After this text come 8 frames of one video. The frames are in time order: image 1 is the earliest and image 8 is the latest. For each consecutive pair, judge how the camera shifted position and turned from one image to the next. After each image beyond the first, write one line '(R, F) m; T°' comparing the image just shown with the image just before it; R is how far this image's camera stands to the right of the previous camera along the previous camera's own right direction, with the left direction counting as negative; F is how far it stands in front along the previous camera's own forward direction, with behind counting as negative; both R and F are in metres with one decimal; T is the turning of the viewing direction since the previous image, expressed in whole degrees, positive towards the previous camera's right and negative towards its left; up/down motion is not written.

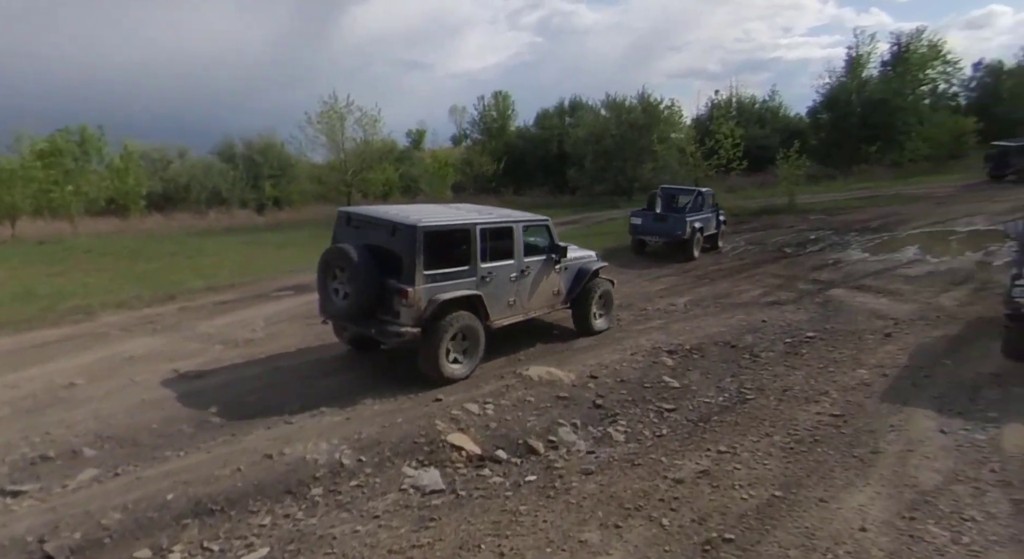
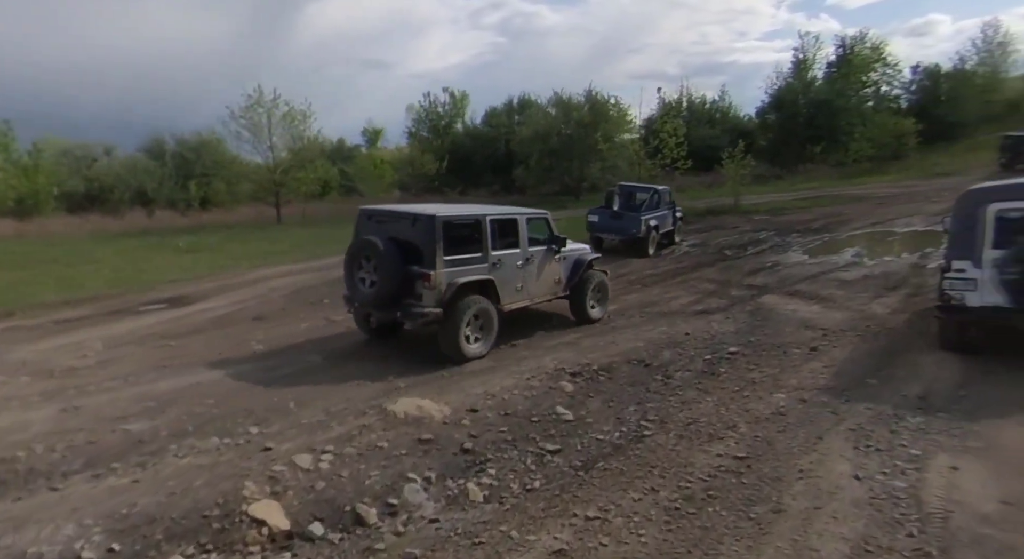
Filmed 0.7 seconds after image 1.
(+1.0, +1.0) m; +4°
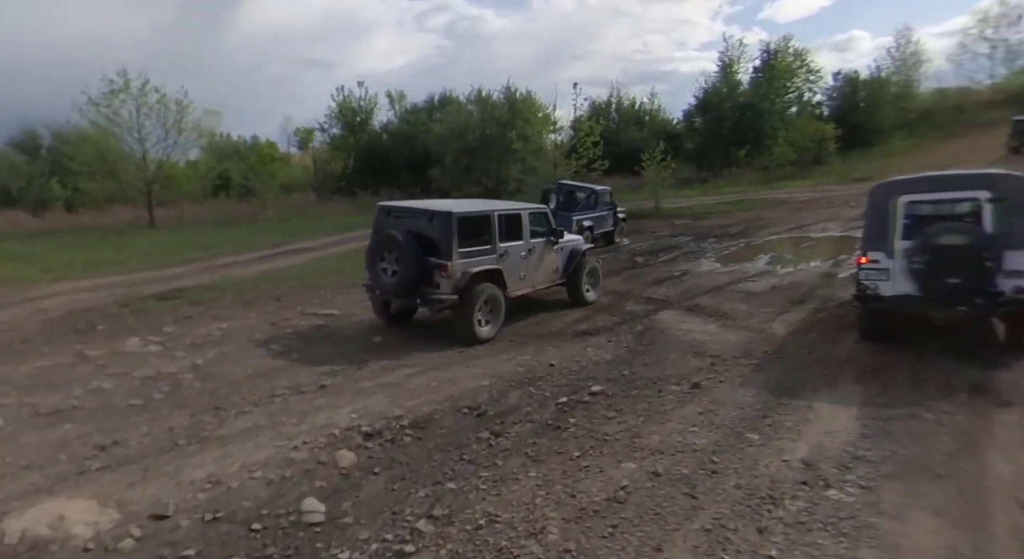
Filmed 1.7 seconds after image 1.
(+1.6, +1.7) m; +5°
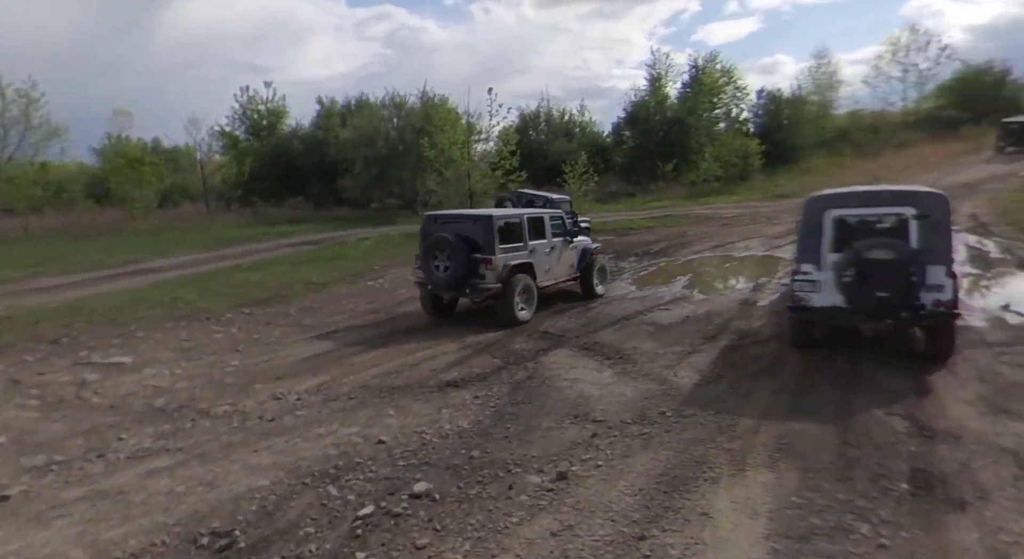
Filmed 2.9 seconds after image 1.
(+1.2, +1.8) m; +6°
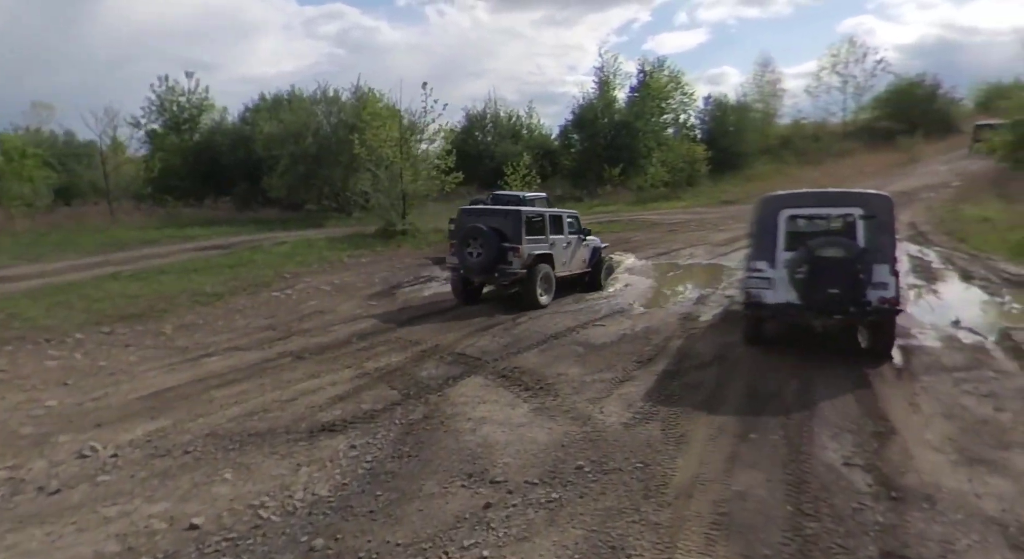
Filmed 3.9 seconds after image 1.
(+0.7, +1.3) m; +5°
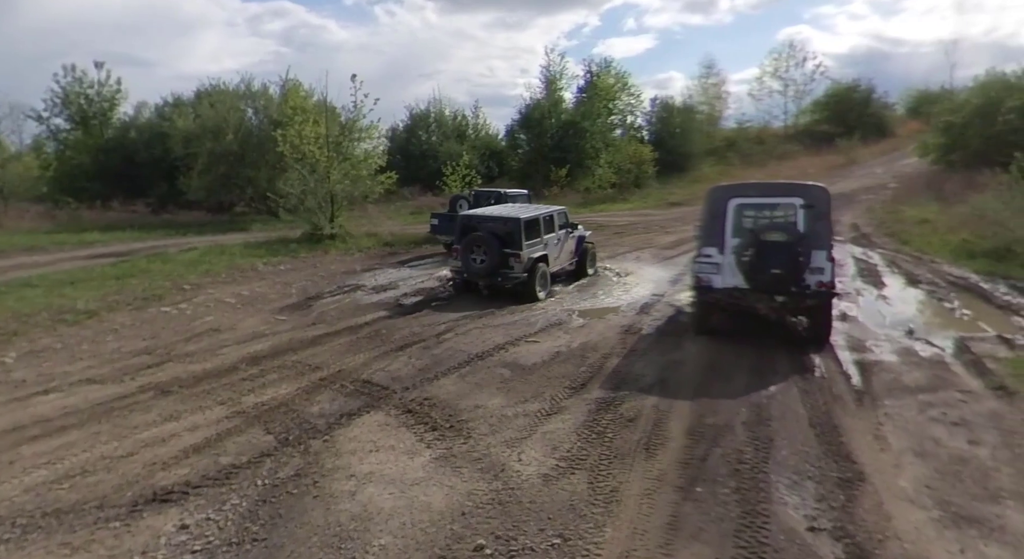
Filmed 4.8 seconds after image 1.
(+0.5, +1.1) m; +5°
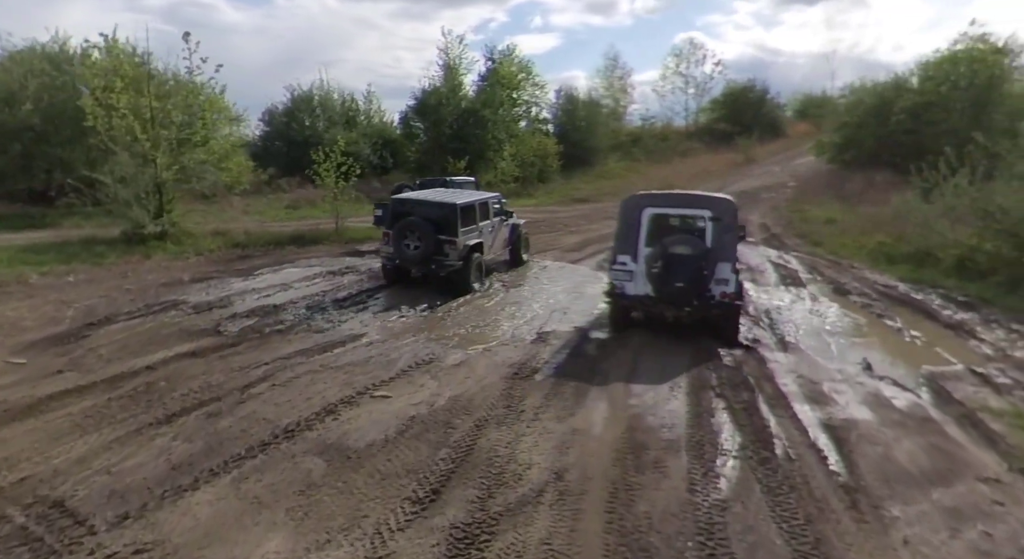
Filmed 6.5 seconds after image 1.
(+0.8, +2.6) m; +9°
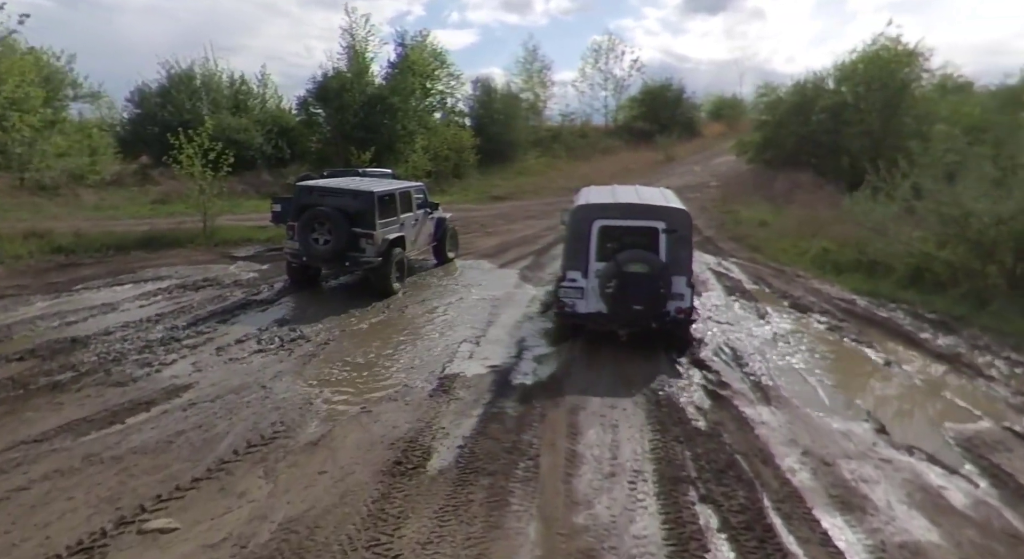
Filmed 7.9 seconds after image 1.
(+0.3, +2.3) m; +8°
